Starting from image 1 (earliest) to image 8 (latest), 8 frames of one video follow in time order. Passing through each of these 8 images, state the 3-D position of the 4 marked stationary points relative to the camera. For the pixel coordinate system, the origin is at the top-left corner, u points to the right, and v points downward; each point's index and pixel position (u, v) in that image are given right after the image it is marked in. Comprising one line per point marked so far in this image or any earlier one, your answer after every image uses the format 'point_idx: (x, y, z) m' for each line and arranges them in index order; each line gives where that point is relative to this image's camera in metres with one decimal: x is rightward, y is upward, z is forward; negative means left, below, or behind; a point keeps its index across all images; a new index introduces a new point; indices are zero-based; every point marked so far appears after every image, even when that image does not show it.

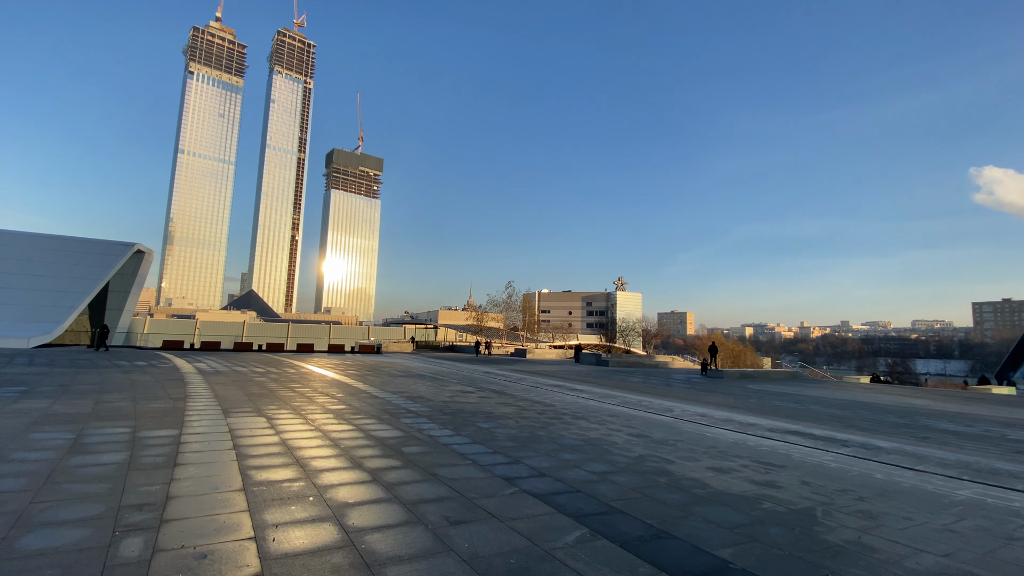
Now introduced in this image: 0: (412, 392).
0: (-2.6, -2.6, +12.1) m
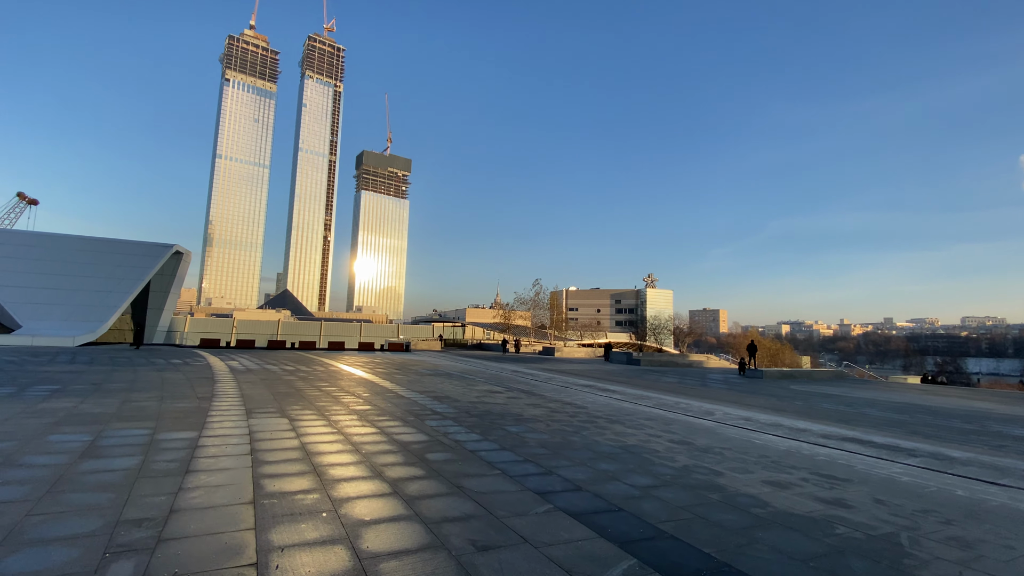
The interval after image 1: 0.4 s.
0: (-1.8, -2.6, +11.7) m
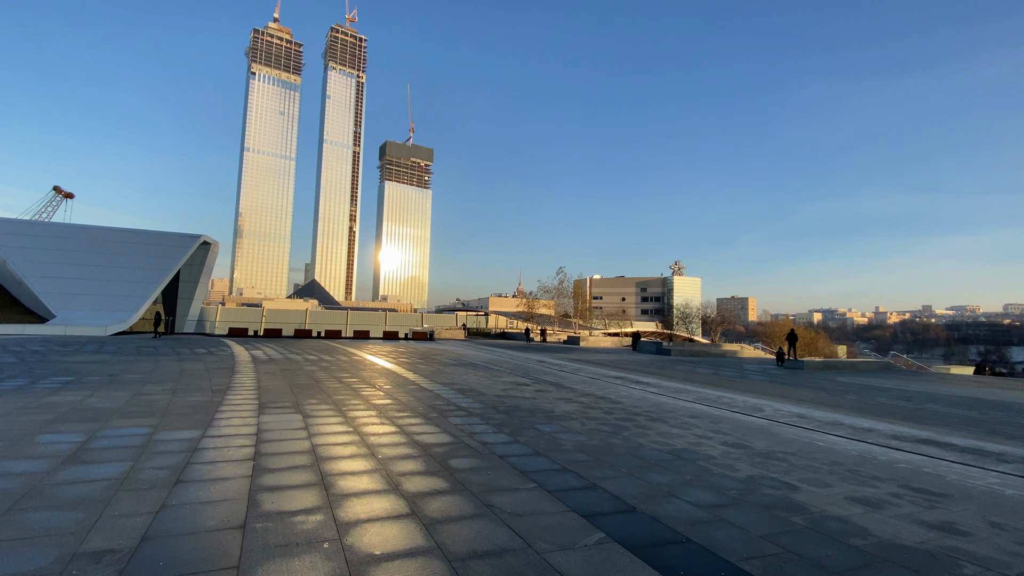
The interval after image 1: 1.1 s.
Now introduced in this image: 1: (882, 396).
0: (-1.2, -2.2, +11.1) m
1: (+10.4, -3.0, +13.4) m
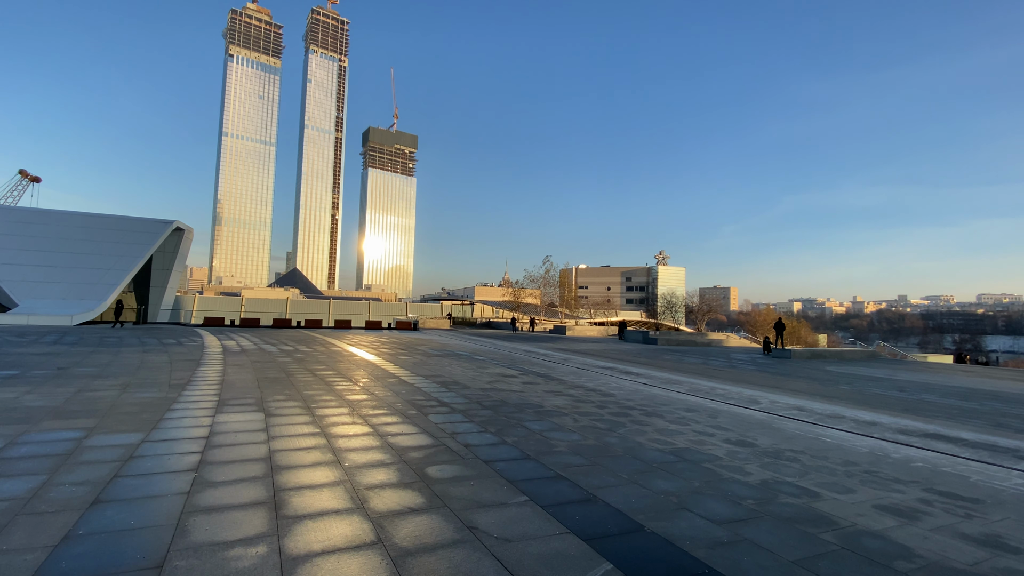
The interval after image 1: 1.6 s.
0: (-1.5, -1.9, +10.5) m
1: (+10.0, -2.7, +13.2) m
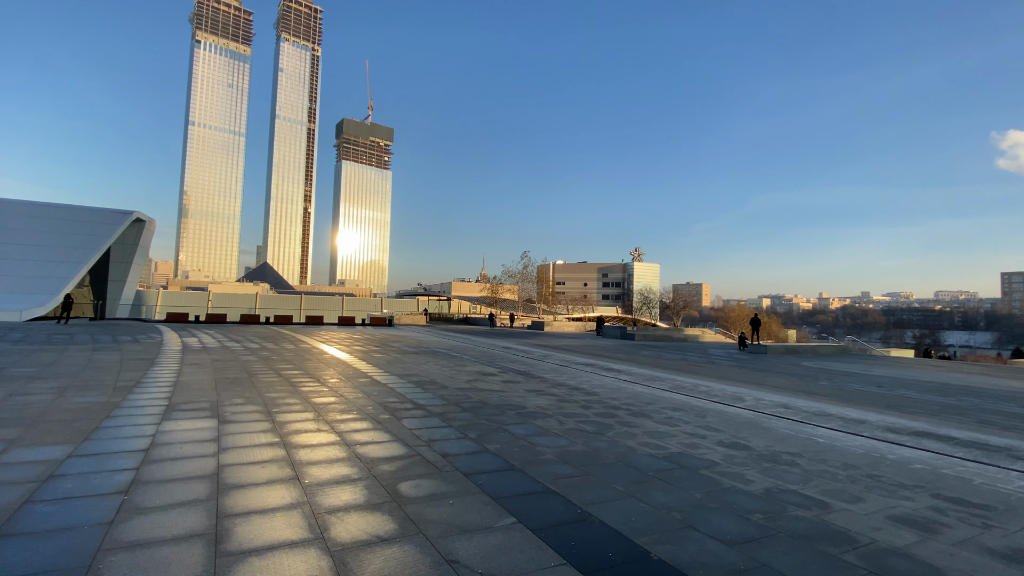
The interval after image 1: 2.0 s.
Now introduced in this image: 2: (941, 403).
0: (-1.9, -1.8, +10.0) m
1: (+9.4, -2.6, +13.2) m
2: (+9.2, -2.5, +10.2) m
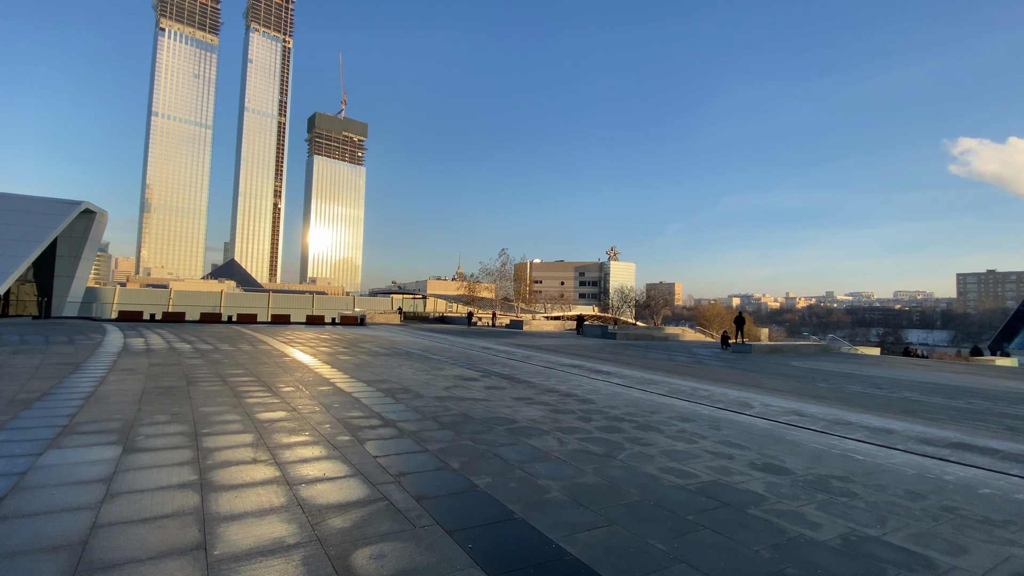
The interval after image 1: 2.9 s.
0: (-2.2, -1.7, +8.8) m
1: (+8.9, -2.5, +12.6) m
2: (+8.9, -2.4, +9.6) m
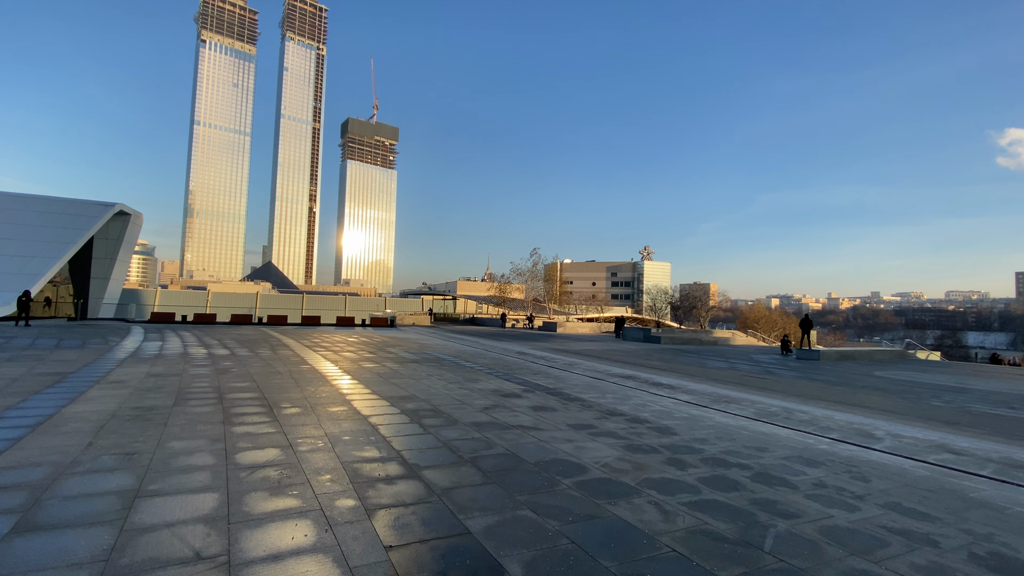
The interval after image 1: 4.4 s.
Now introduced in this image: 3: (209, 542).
0: (-1.4, -1.7, +7.2) m
1: (+10.0, -2.5, +10.4) m
2: (+9.7, -2.3, +7.3) m
3: (-1.8, -1.5, +2.9) m
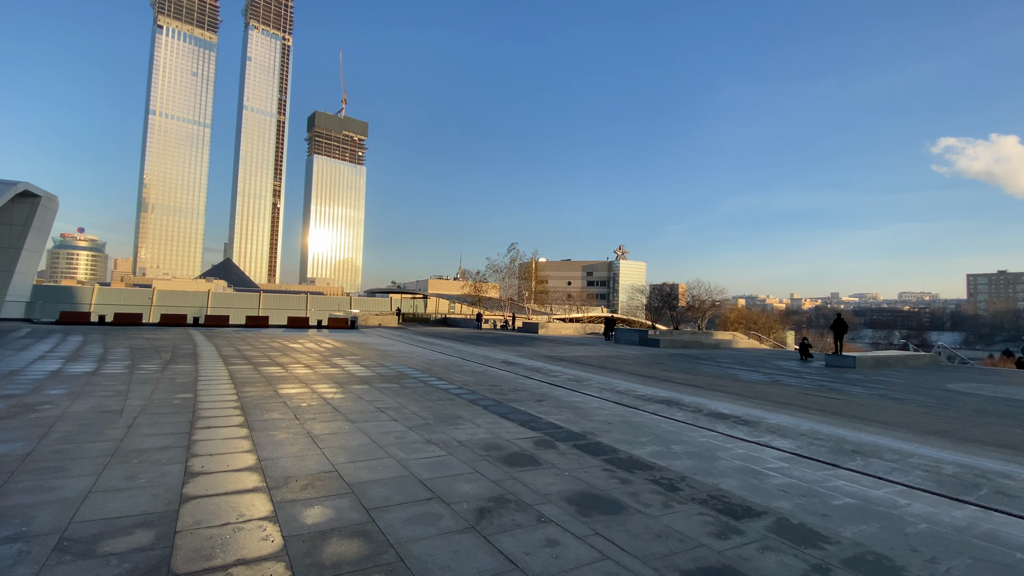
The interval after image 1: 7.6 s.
0: (-1.3, -1.5, +3.5) m
1: (+9.9, -2.3, +7.4) m
2: (+9.8, -2.1, +4.3) m
3: (-1.4, -1.2, -0.8) m
